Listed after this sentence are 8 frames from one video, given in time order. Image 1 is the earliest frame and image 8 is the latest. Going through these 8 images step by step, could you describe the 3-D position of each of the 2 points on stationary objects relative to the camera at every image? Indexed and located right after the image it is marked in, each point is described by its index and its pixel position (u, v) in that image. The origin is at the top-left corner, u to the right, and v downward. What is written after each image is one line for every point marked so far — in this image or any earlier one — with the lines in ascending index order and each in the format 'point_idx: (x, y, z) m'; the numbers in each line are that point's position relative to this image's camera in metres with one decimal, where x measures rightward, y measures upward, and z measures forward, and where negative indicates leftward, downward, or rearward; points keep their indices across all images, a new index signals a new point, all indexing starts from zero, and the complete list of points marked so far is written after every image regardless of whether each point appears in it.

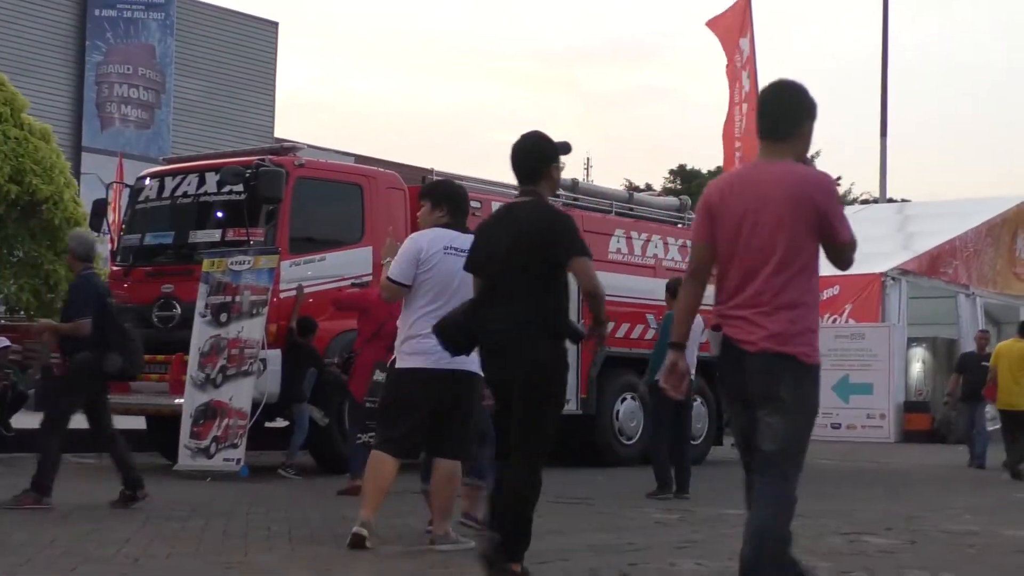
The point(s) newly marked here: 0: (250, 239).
0: (-2.4, +0.4, +9.1) m
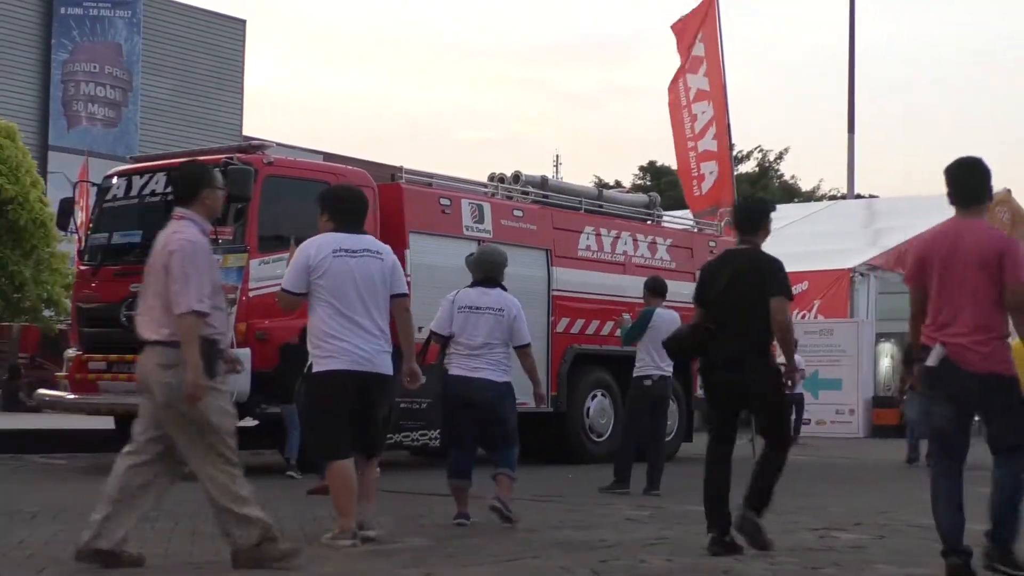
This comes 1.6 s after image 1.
0: (-2.7, +0.5, +9.1) m
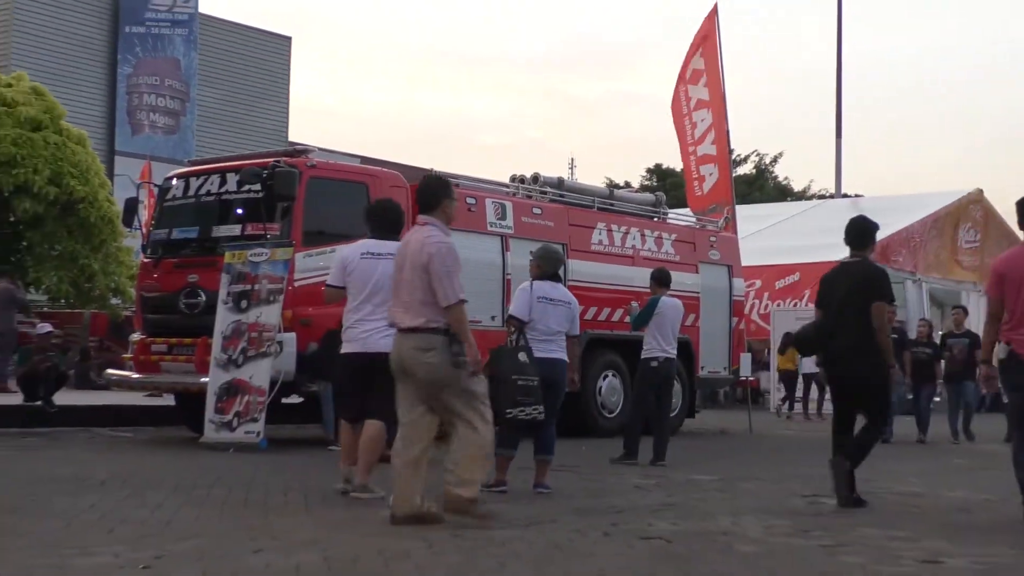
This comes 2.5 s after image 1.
0: (-2.5, +0.6, +10.1) m
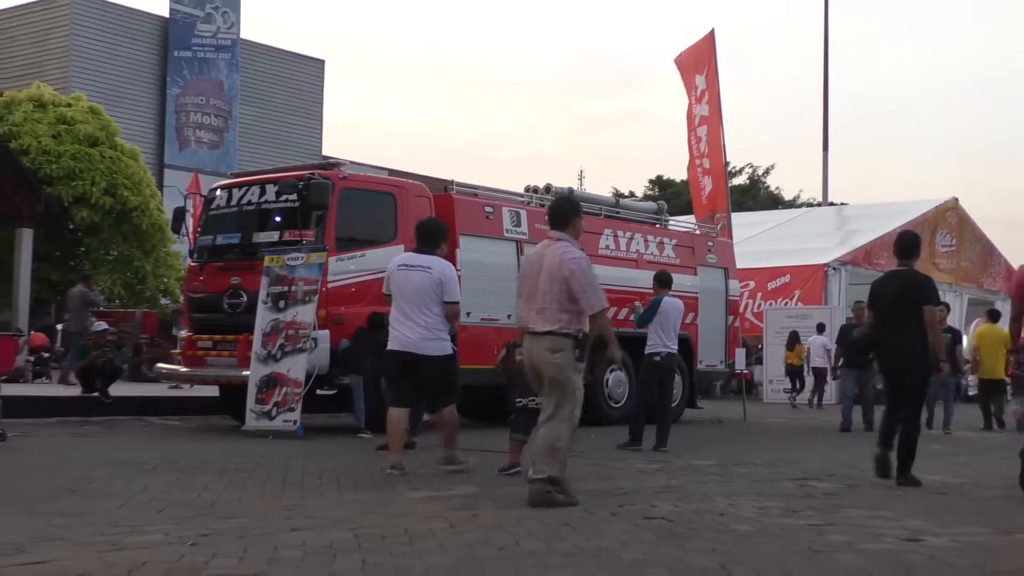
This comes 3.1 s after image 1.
0: (-2.3, +0.5, +11.1) m
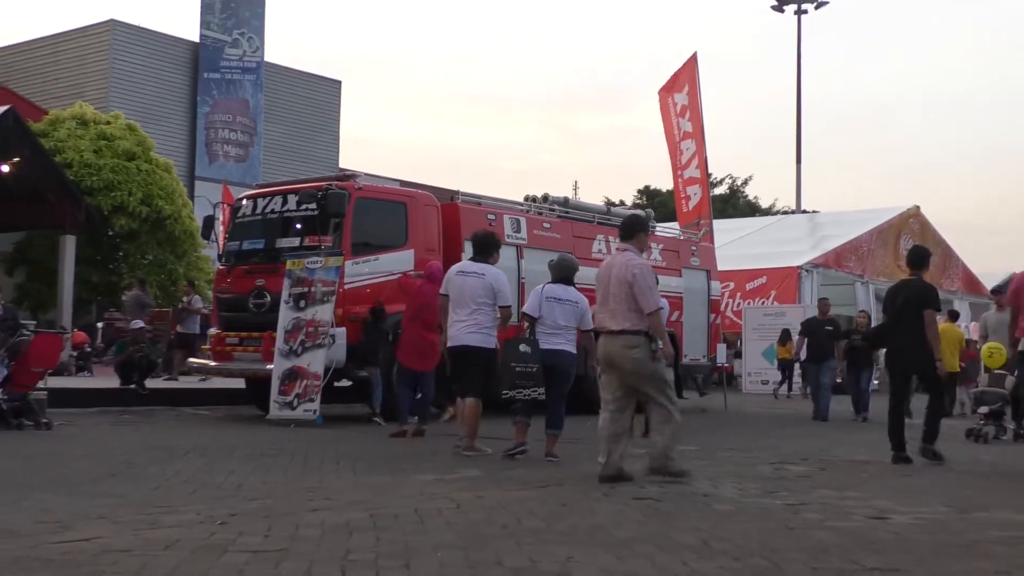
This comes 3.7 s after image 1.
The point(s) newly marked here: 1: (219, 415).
0: (-2.3, +0.5, +12.1) m
1: (-4.0, -1.7, +13.4) m
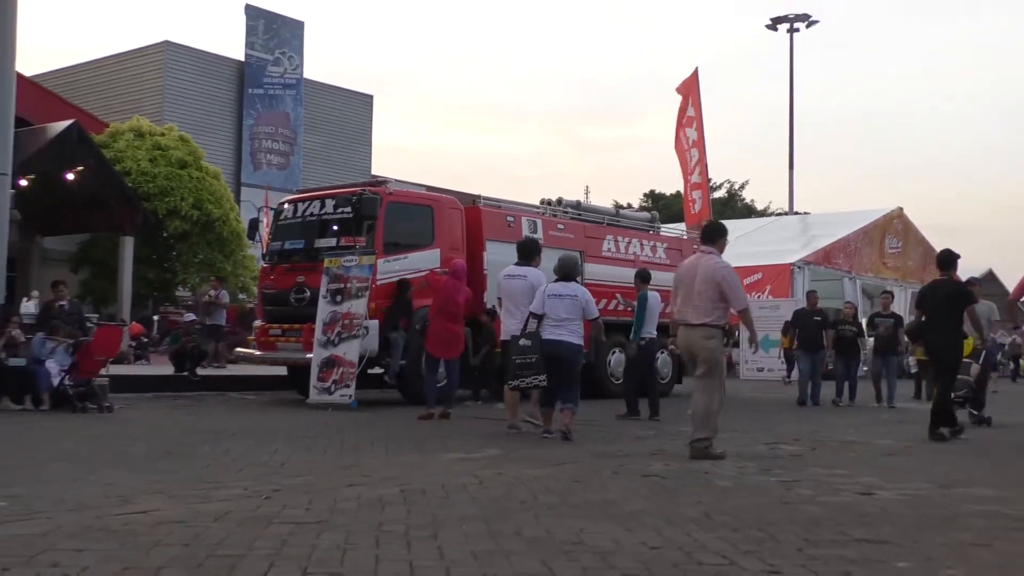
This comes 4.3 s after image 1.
0: (-2.1, +0.6, +13.3) m
1: (-3.7, -1.7, +14.7) m
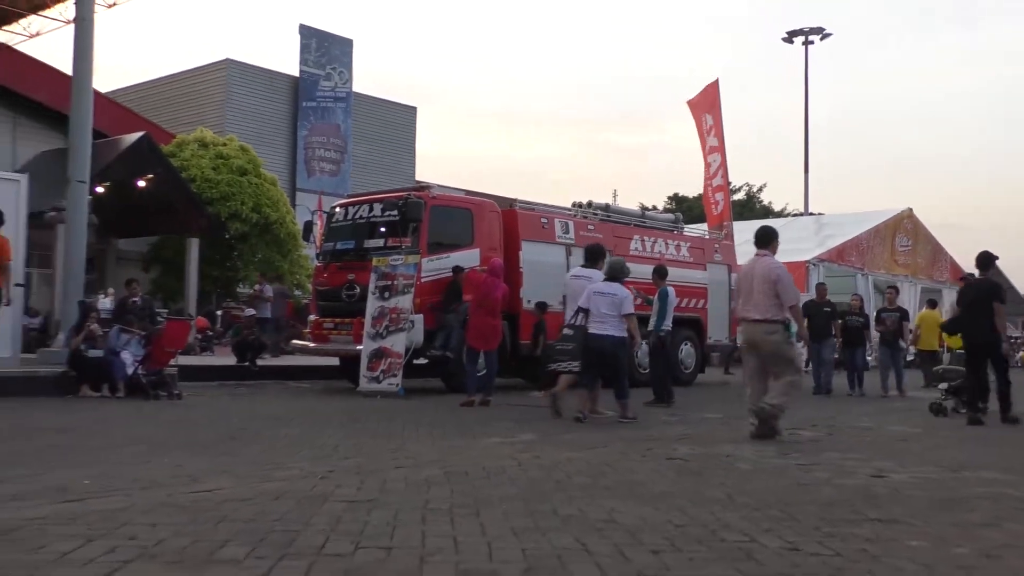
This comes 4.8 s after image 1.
0: (-1.6, +0.6, +14.4) m
1: (-3.2, -1.6, +15.9) m
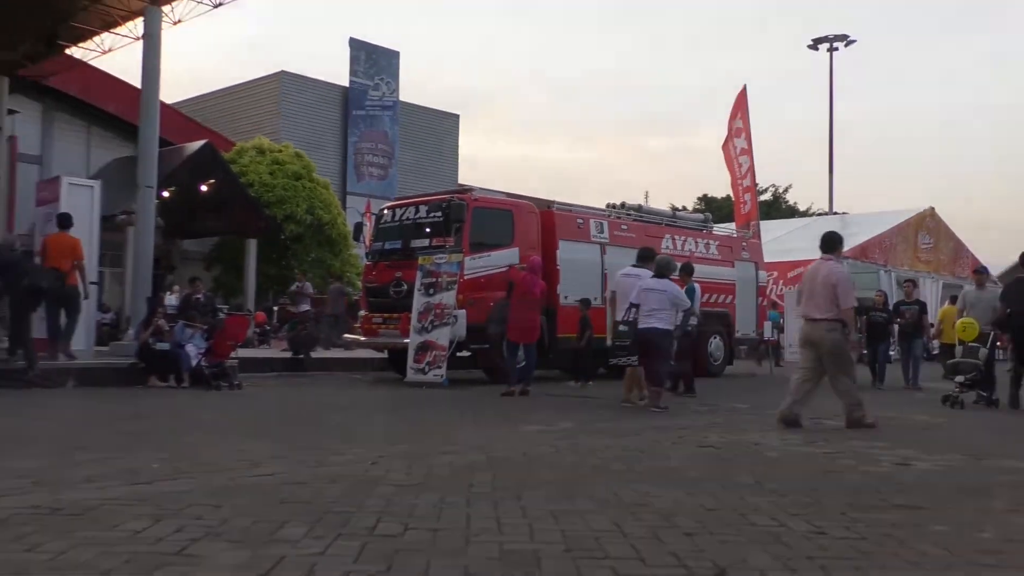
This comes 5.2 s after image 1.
0: (-1.0, +0.7, +15.3) m
1: (-2.5, -1.5, +16.9) m
